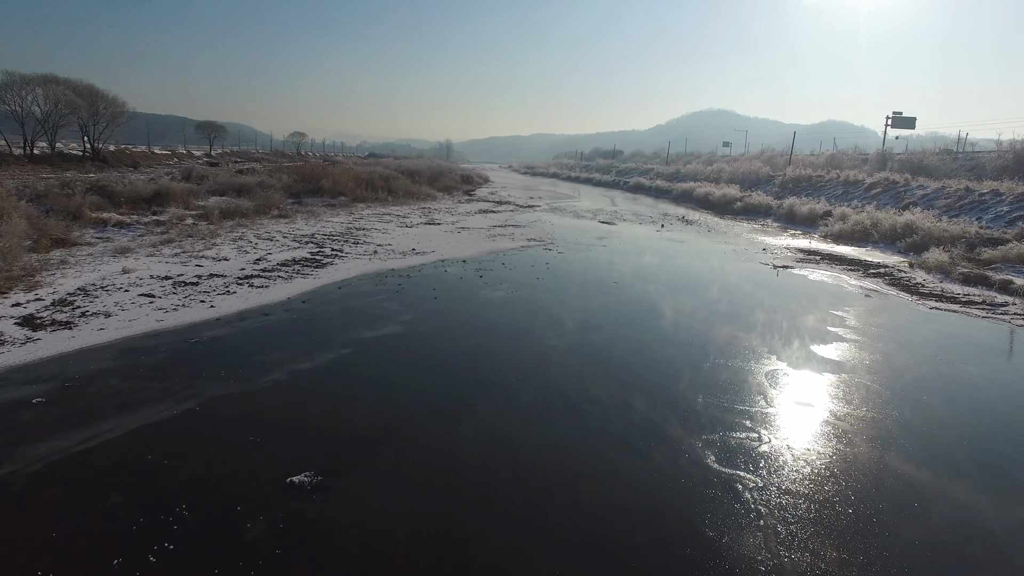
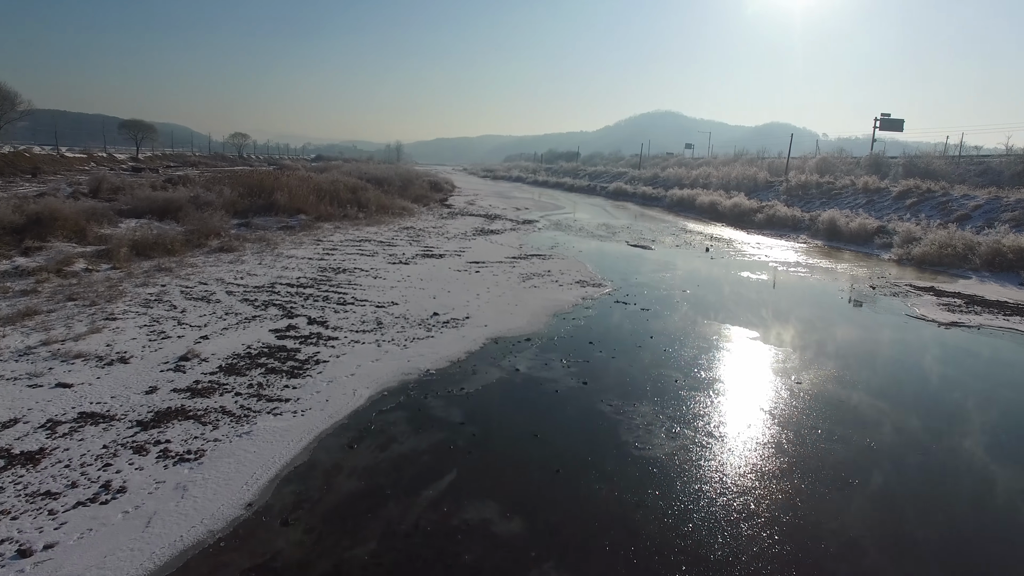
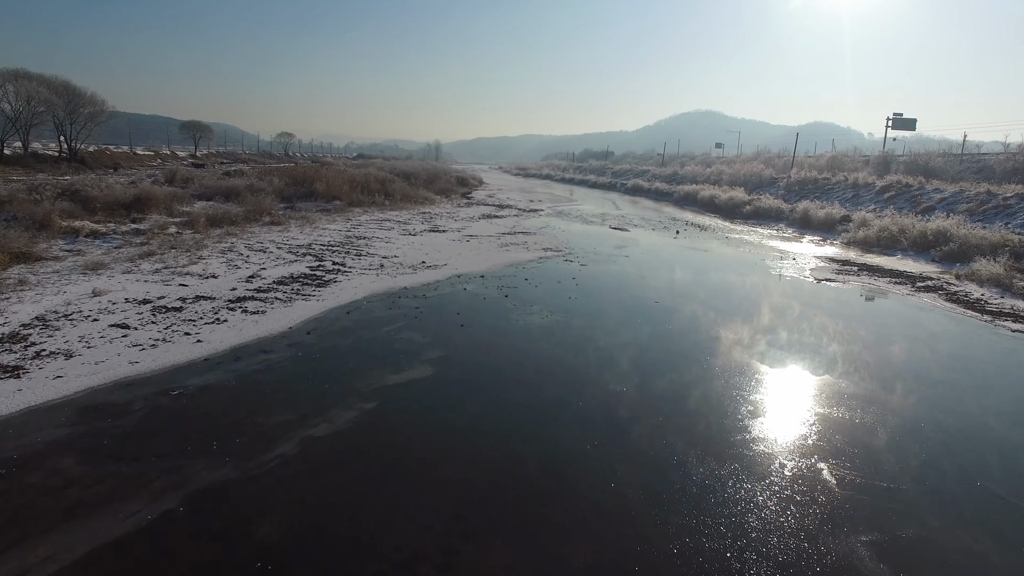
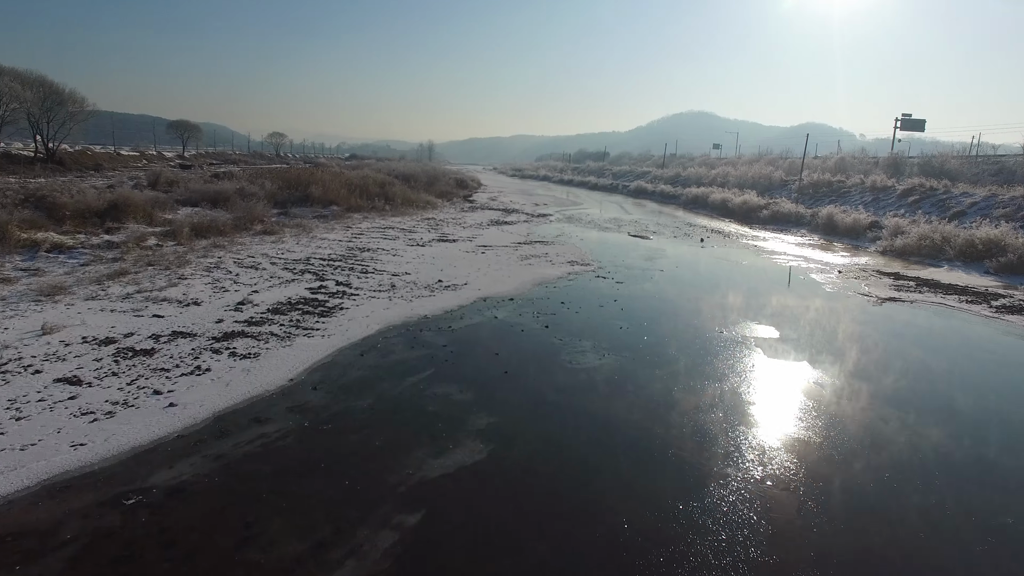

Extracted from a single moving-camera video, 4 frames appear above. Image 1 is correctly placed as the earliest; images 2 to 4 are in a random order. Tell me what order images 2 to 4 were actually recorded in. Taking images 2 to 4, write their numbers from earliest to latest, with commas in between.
3, 4, 2
